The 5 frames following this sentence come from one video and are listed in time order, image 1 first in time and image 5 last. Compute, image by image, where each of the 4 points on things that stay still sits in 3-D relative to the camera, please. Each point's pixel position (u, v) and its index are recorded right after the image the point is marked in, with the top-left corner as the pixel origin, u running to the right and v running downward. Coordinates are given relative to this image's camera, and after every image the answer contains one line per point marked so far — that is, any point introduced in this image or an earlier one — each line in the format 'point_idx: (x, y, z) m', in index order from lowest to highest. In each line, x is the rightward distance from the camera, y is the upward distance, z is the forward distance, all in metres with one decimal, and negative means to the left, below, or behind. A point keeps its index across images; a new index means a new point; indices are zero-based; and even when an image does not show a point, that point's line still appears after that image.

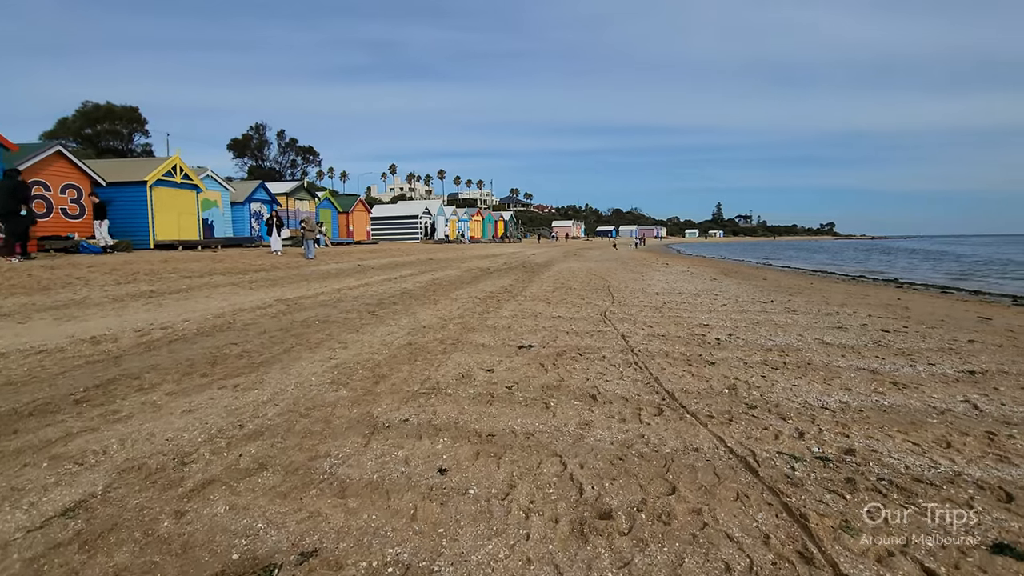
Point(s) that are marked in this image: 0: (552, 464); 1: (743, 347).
0: (+0.3, -1.2, +3.6) m
1: (+3.4, -0.9, +7.6) m
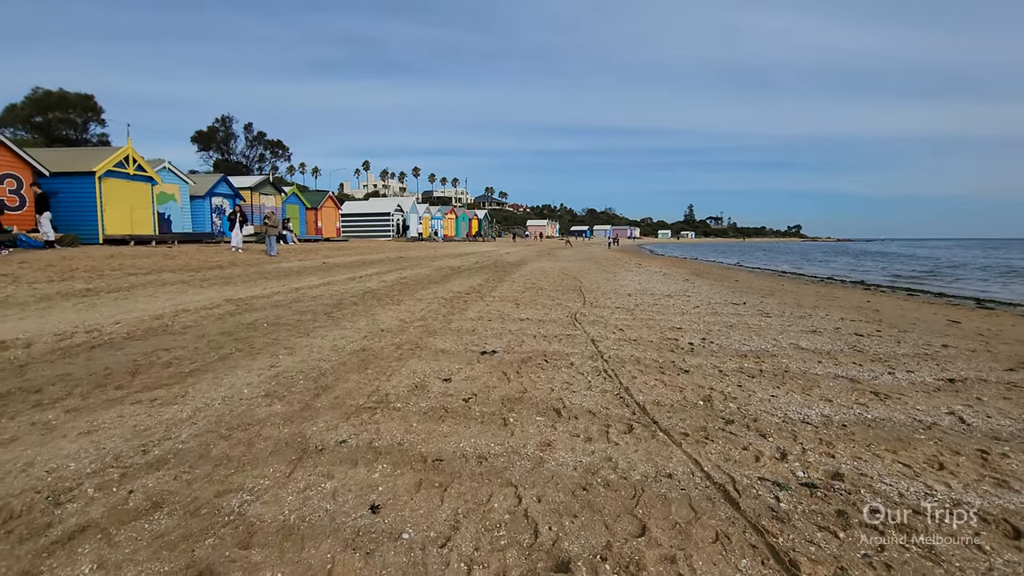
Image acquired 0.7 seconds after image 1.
0: (0.0, -1.3, +3.1) m
1: (+2.8, -0.9, +7.2) m
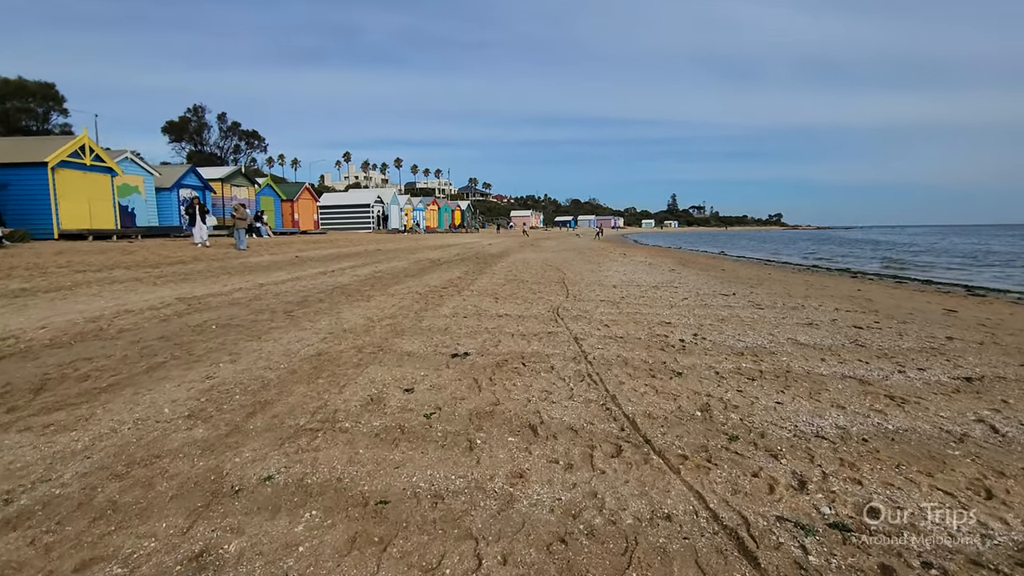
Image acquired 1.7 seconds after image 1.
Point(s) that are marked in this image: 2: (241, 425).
0: (-0.2, -1.3, +2.4) m
1: (+2.5, -0.8, +6.6) m
2: (-2.1, -1.0, +4.0) m
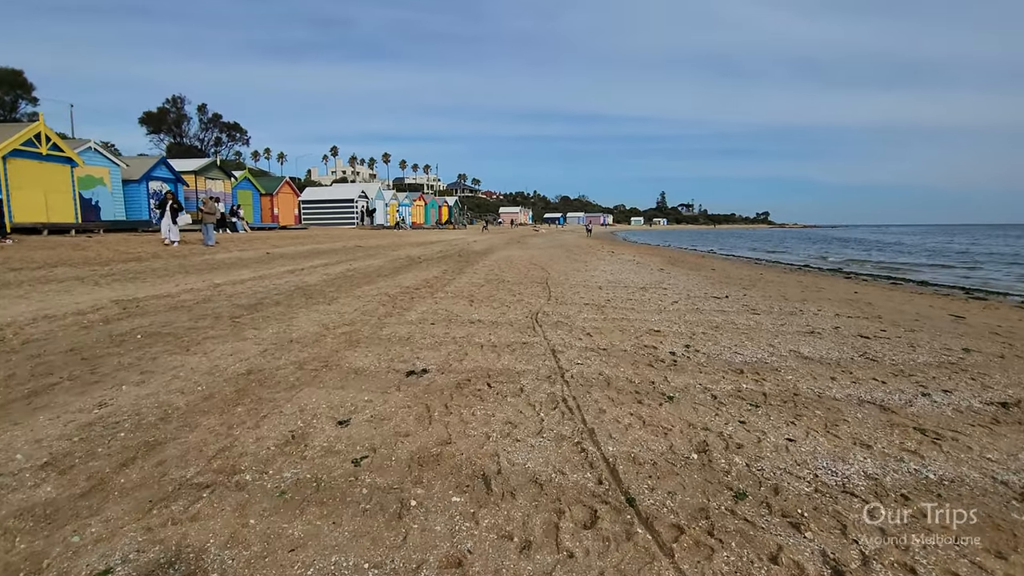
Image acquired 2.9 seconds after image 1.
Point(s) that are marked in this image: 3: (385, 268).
0: (-0.5, -1.4, +1.6) m
1: (+2.2, -0.9, +5.8) m
2: (-2.4, -1.1, +3.1) m
3: (-4.0, +0.6, +16.5) m
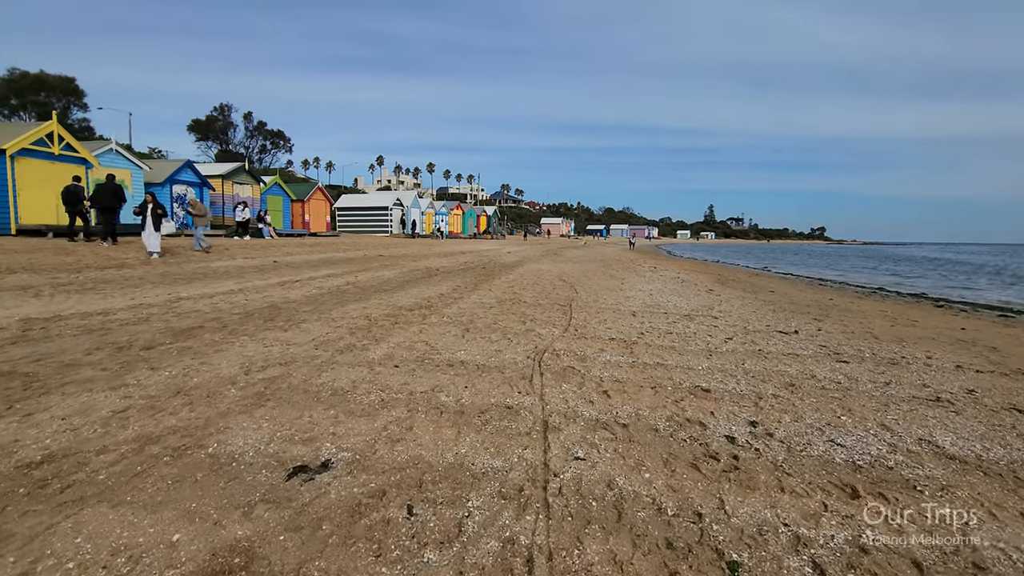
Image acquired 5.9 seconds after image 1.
0: (-1.2, -1.6, -0.5) m
1: (+1.9, -1.3, +3.5) m
2: (-2.9, -1.3, +1.2) m
3: (-3.4, +0.2, +14.7) m
